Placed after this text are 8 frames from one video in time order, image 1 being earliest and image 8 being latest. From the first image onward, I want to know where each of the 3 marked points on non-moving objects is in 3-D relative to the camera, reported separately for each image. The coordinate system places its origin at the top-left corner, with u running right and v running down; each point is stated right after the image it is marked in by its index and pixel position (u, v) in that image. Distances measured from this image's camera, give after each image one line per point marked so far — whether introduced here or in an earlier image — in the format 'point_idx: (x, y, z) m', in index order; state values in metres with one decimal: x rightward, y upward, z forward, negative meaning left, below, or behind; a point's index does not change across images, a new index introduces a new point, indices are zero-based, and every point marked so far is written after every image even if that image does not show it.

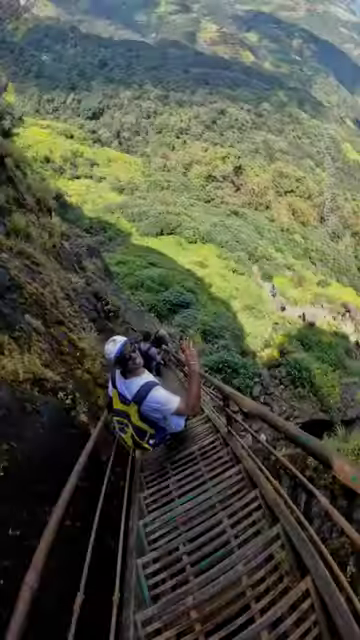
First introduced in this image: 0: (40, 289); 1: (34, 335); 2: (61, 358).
0: (-1.8, +0.4, +6.8) m
1: (-1.6, -0.2, +6.0) m
2: (-1.4, -0.5, +6.3) m
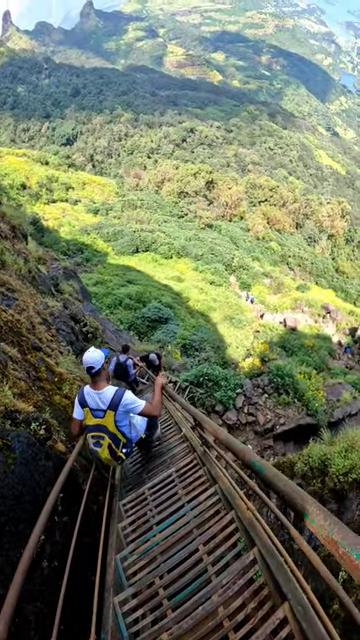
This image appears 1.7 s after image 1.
0: (-2.0, +0.1, +6.8) m
1: (-1.8, -0.4, +5.9) m
2: (-1.6, -0.7, +6.2) m
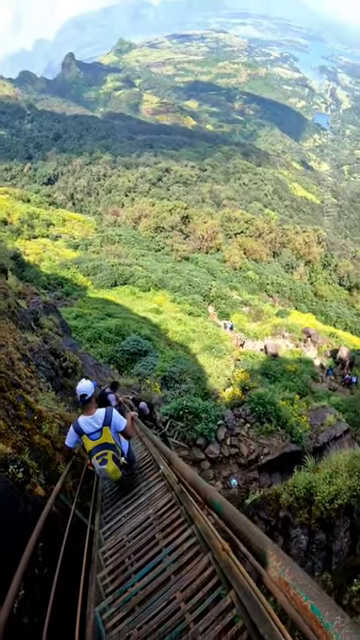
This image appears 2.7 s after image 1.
0: (-2.2, -0.4, +6.6) m
1: (-2.1, -0.8, +5.7) m
2: (-1.8, -1.1, +6.0) m
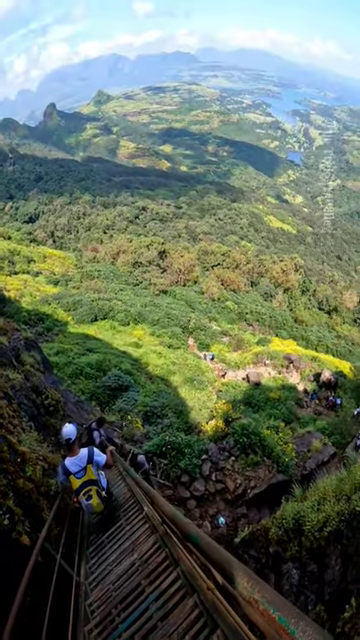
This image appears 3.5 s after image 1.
0: (-2.4, -1.0, +6.4) m
1: (-2.2, -1.2, +5.4) m
2: (-2.0, -1.6, +5.7) m
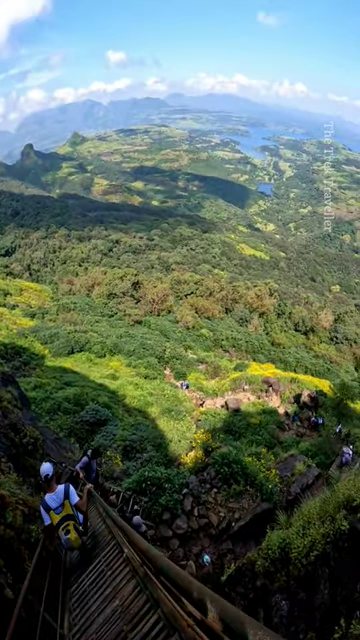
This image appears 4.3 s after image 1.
0: (-2.7, -1.4, +6.1) m
1: (-2.4, -1.6, +5.1) m
2: (-2.1, -2.0, +5.3) m
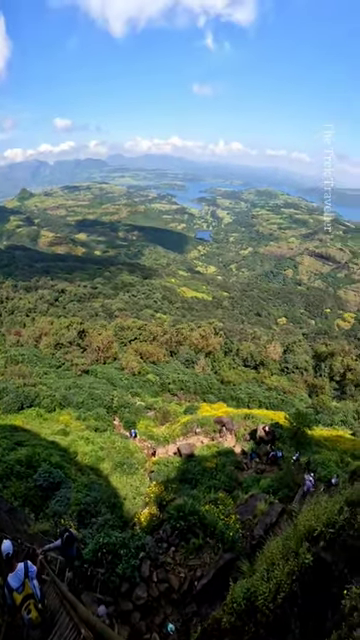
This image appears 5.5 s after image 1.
0: (-3.1, -2.1, +5.4) m
1: (-2.8, -2.2, +4.4) m
2: (-2.5, -2.5, +4.6) m
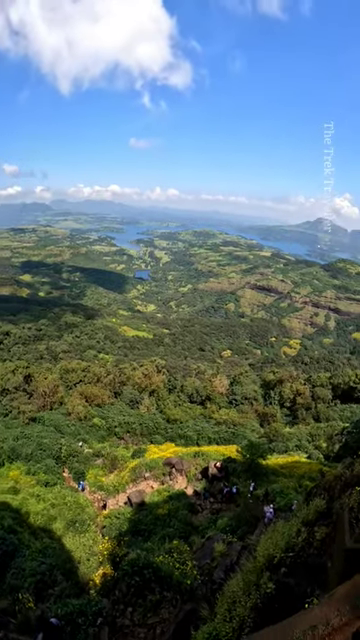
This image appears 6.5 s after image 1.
0: (-3.4, -2.8, +4.7) m
1: (-3.0, -2.7, +3.8) m
2: (-2.7, -3.0, +4.0) m
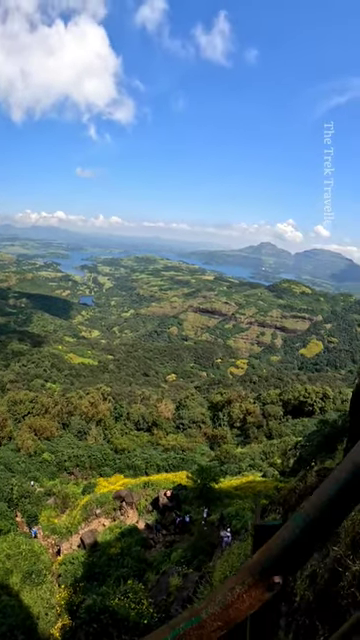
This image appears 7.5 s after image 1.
0: (-3.7, -3.3, +4.2) m
1: (-3.2, -3.1, +3.3) m
2: (-2.9, -3.4, +3.5) m
